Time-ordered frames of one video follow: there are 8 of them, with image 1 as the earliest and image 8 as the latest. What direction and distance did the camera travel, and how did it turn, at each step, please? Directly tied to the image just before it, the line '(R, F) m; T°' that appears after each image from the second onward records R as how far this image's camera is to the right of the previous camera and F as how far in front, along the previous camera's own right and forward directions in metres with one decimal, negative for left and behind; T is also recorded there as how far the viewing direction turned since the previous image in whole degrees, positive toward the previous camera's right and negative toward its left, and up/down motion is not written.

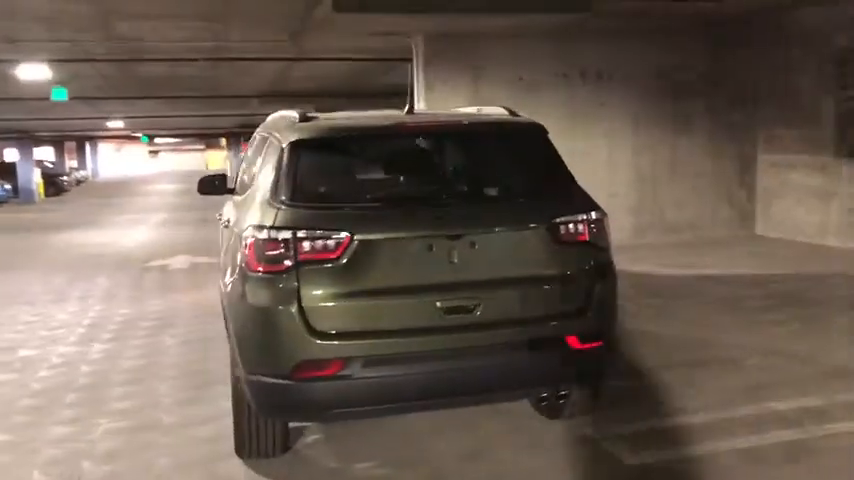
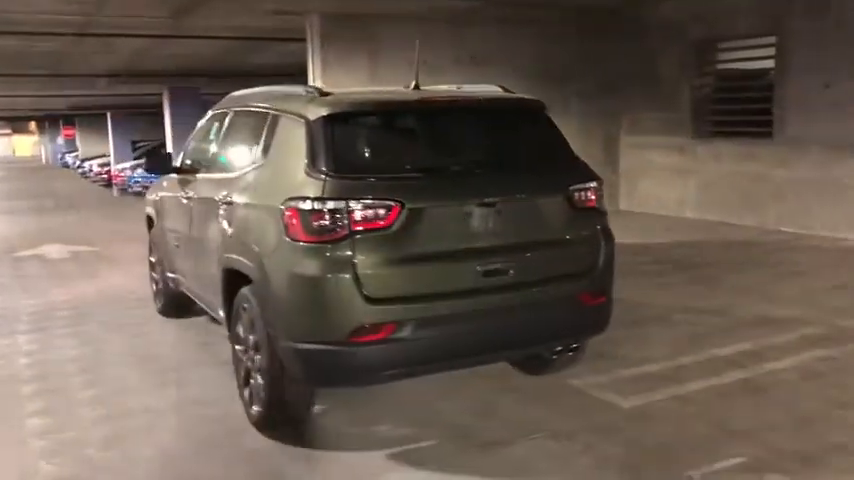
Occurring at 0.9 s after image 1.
(-1.0, -0.1) m; +12°
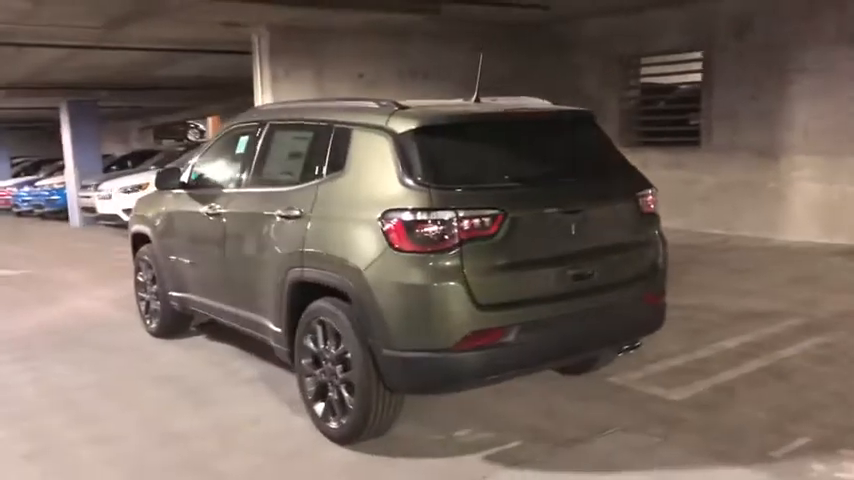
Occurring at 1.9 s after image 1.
(-1.1, 0.0) m; +9°
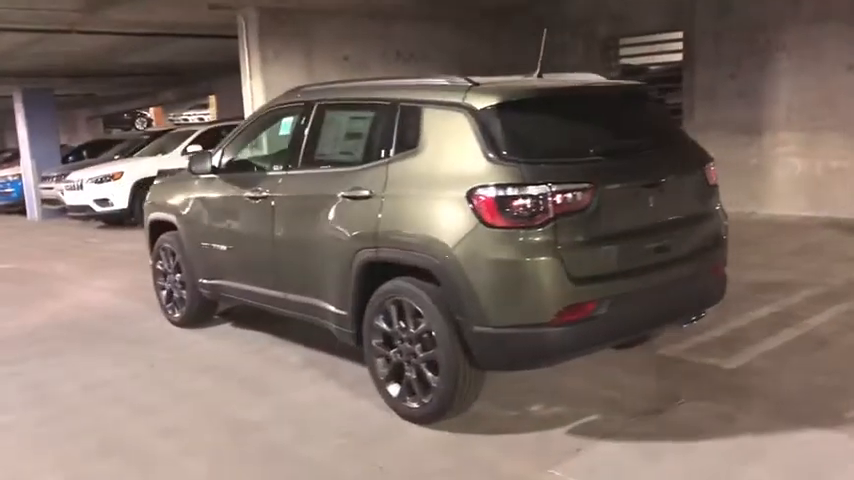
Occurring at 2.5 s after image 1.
(-0.7, 0.0) m; +4°
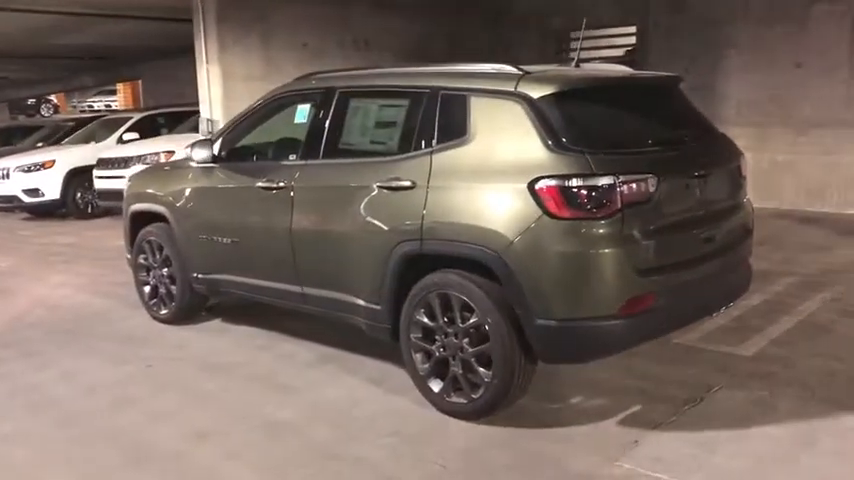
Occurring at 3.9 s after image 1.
(-0.7, +0.2) m; +7°
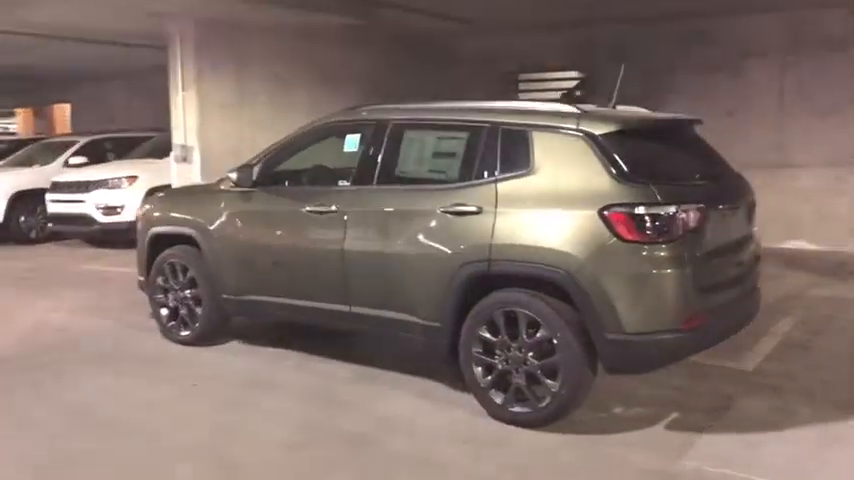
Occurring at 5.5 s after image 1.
(-0.9, -0.3) m; +7°
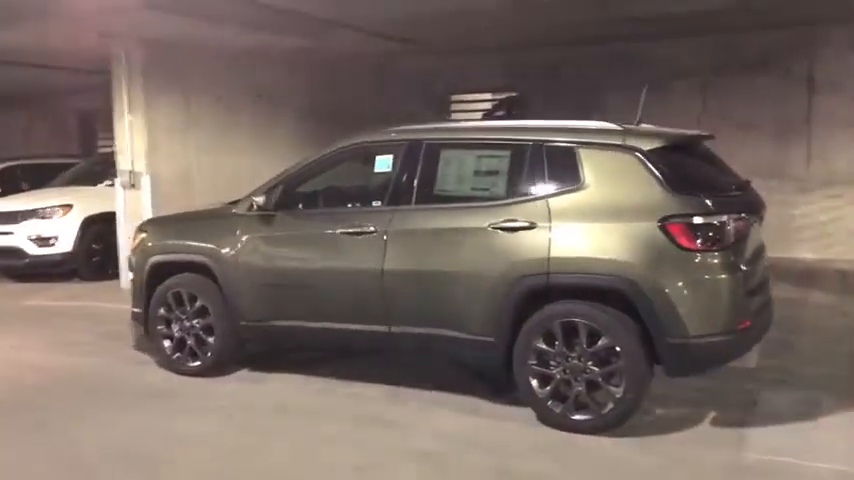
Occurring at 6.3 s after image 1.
(-1.0, 0.0) m; +9°
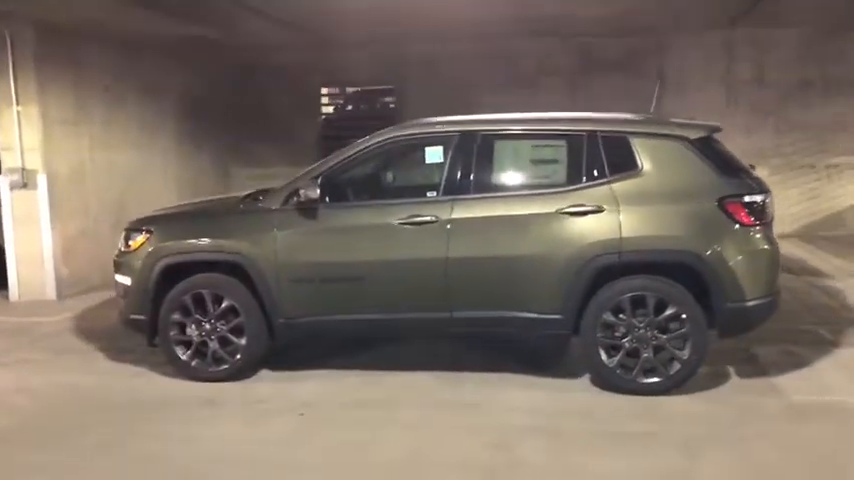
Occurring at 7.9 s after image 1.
(-1.9, +0.1) m; +17°
